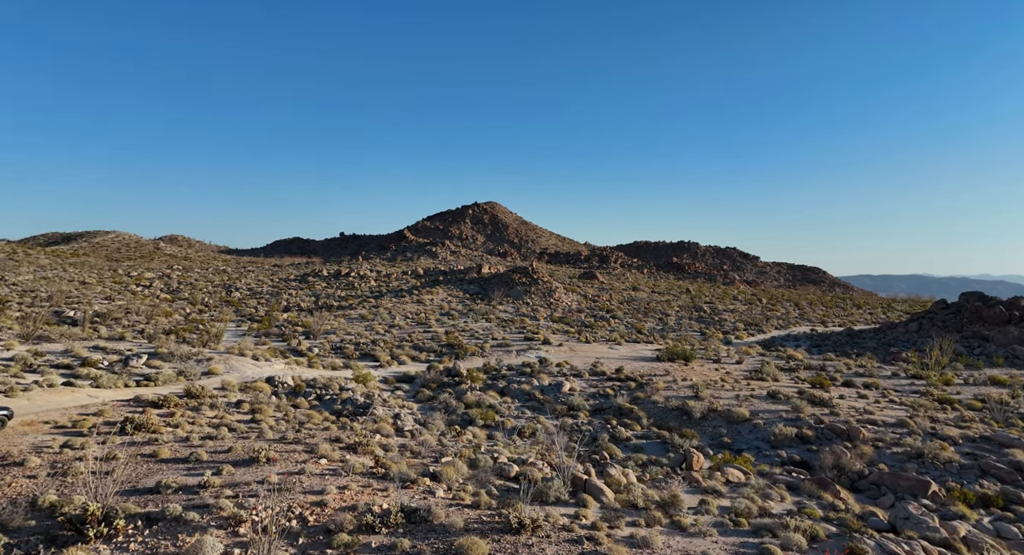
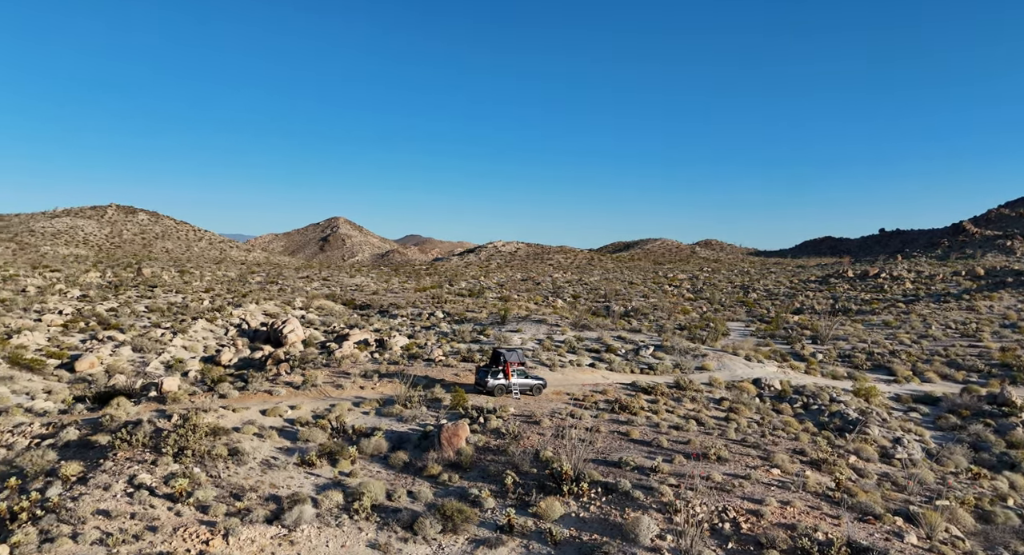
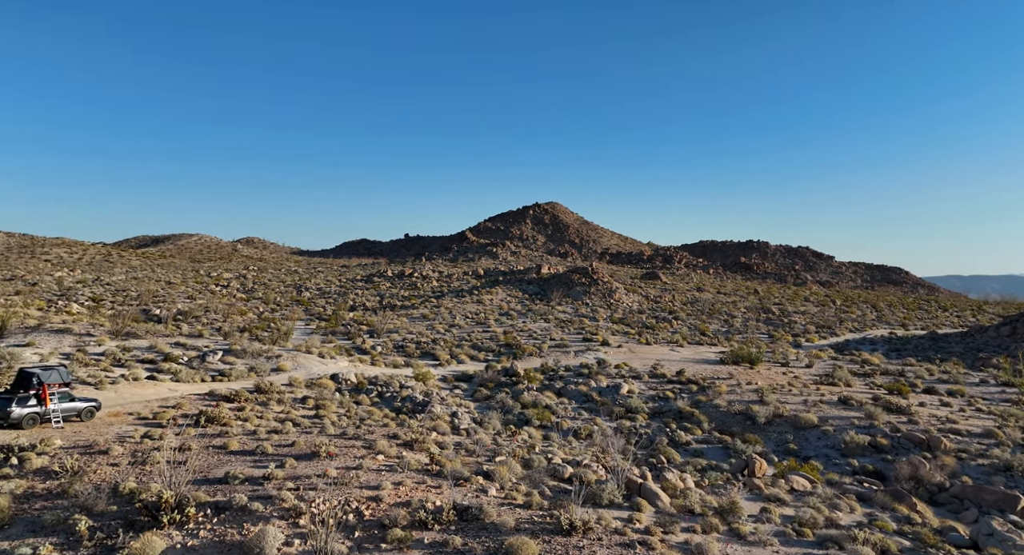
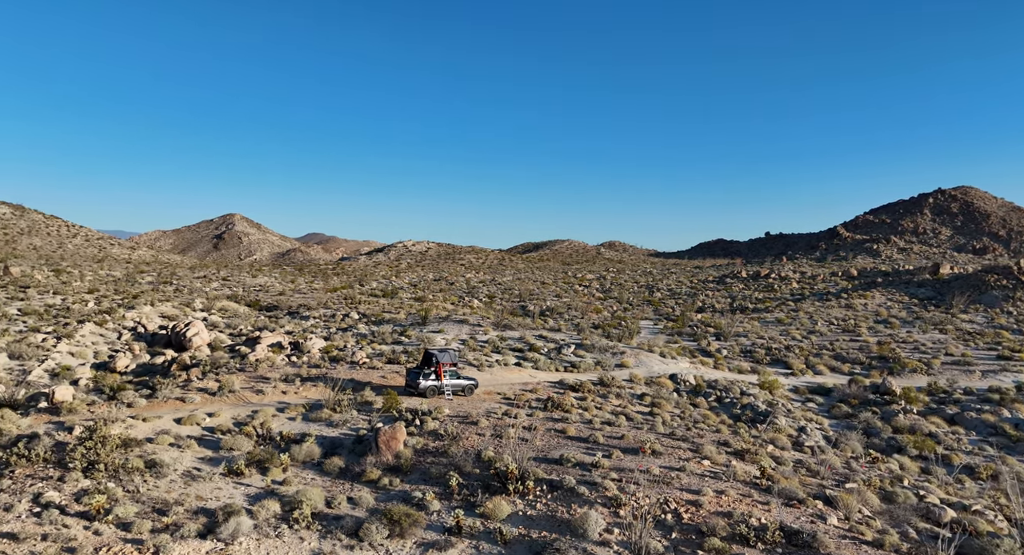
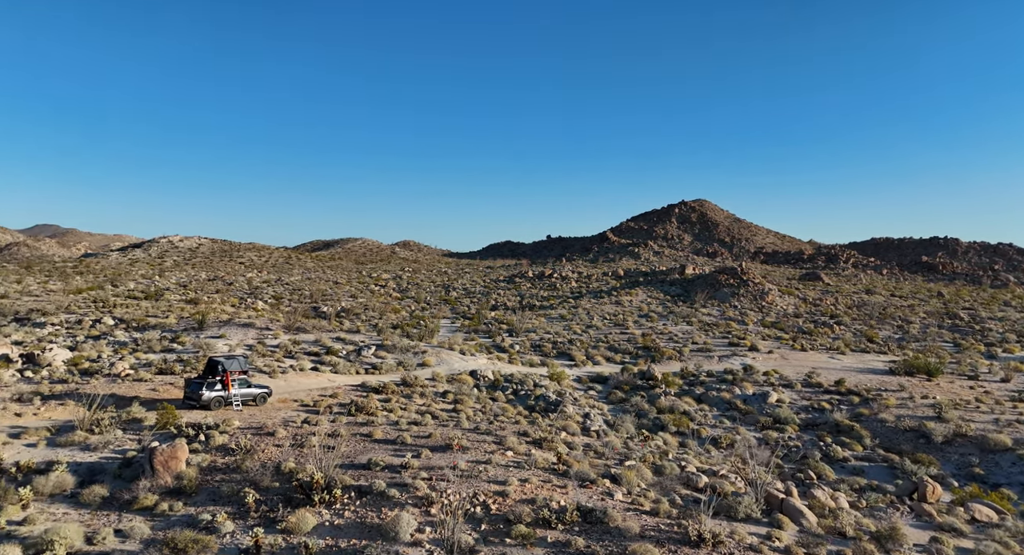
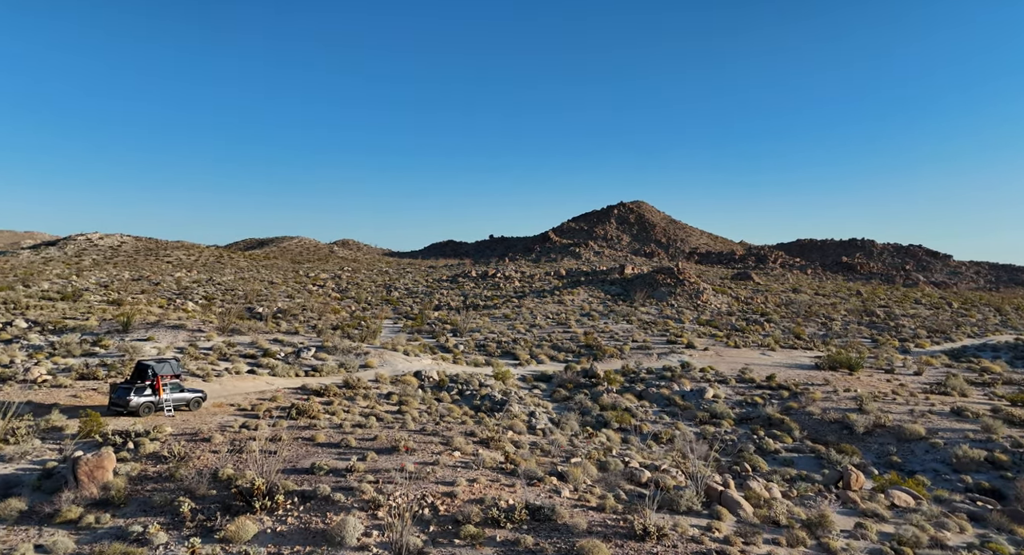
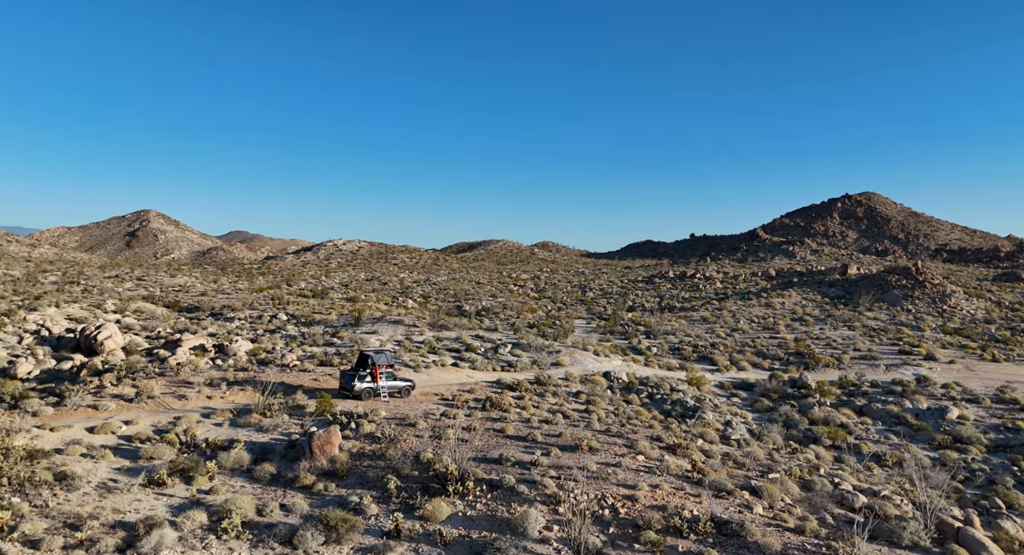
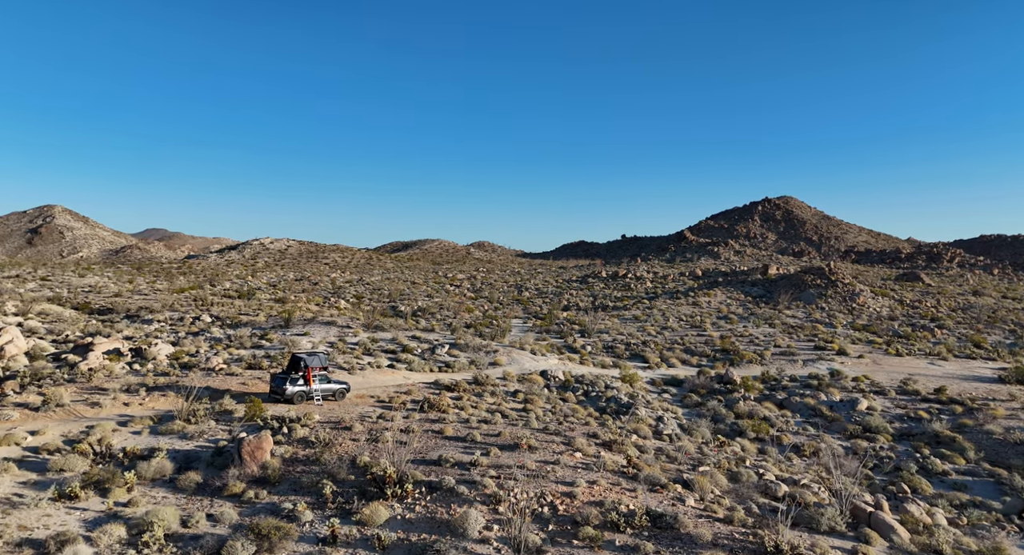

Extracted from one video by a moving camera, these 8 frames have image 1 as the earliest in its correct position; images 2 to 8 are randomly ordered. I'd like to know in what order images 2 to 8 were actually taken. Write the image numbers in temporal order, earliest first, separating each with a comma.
3, 6, 5, 8, 7, 4, 2
